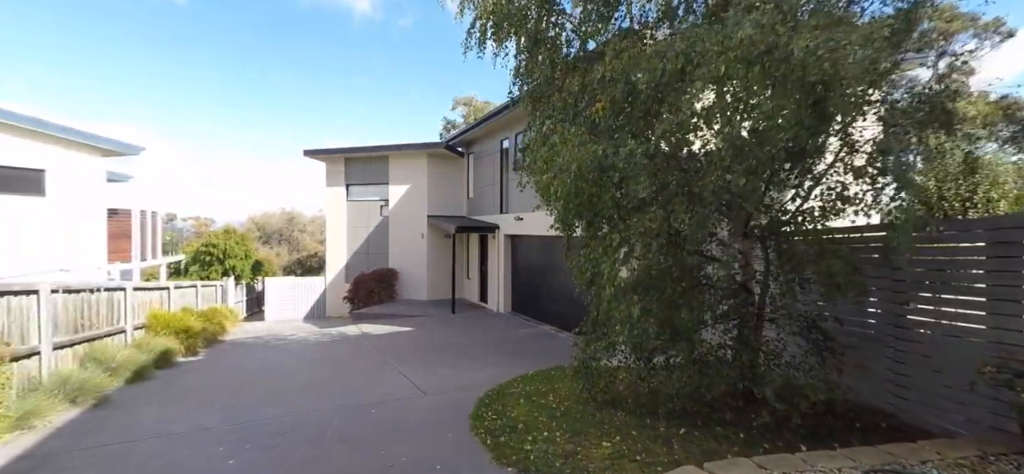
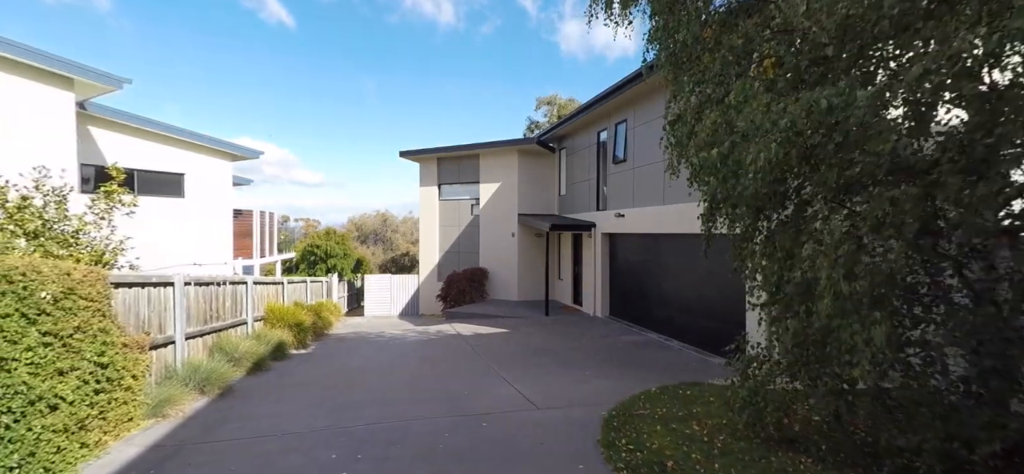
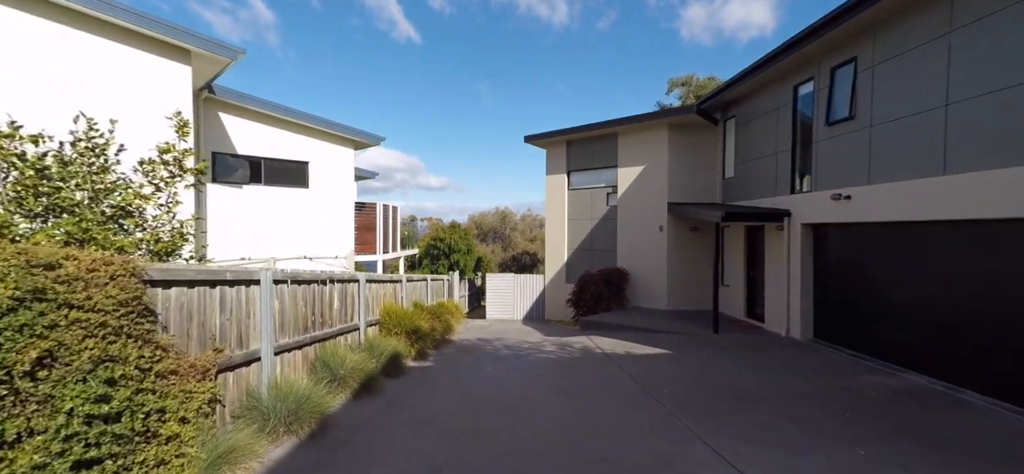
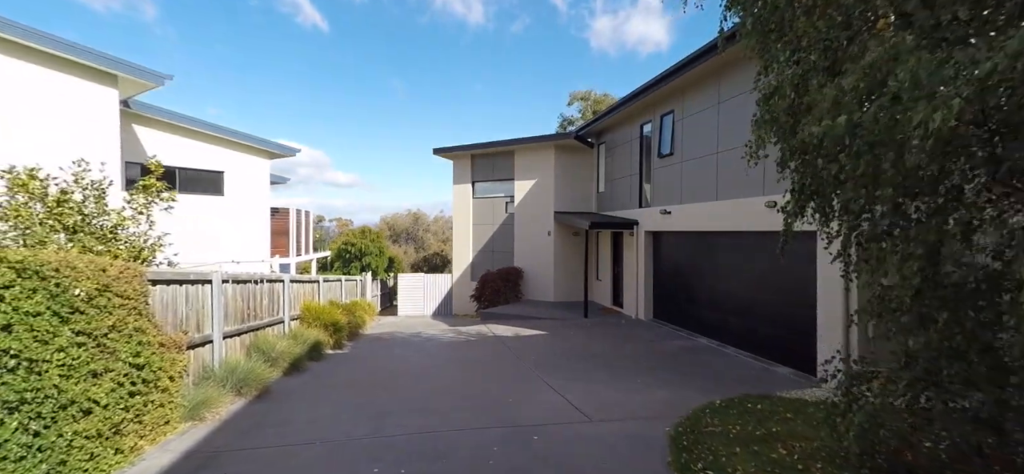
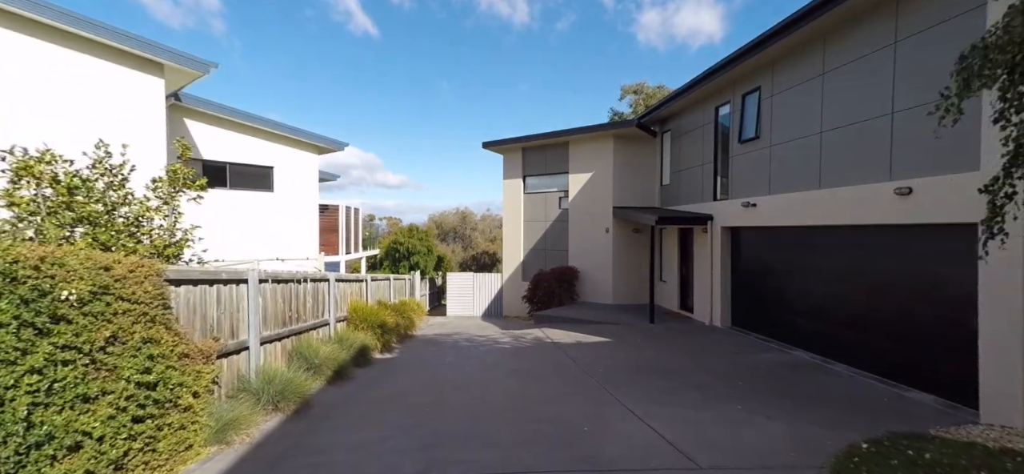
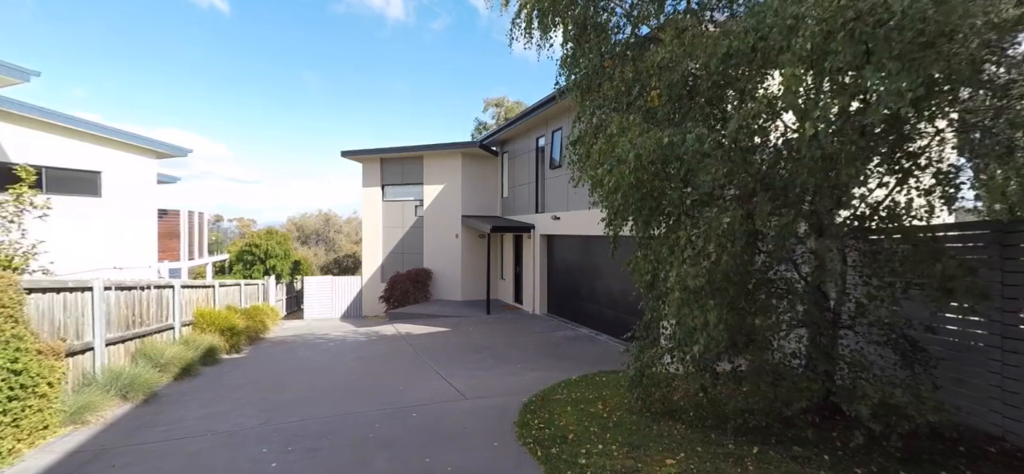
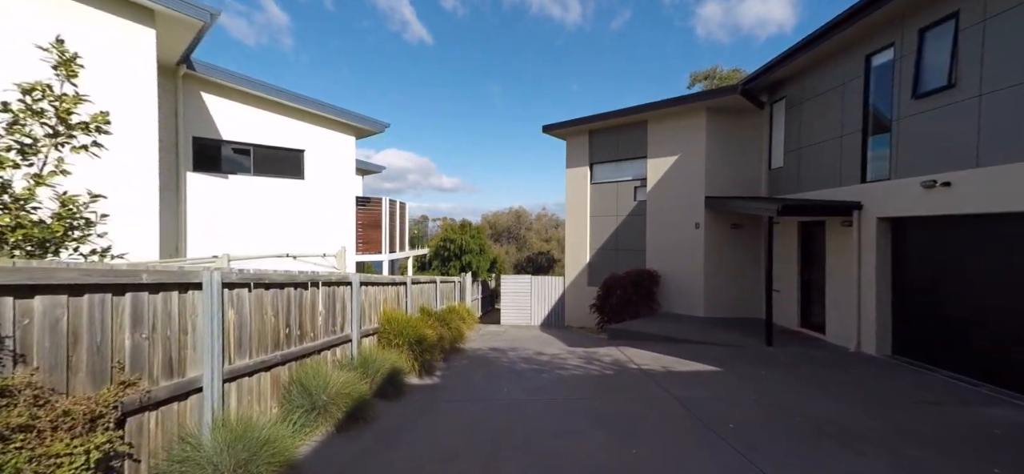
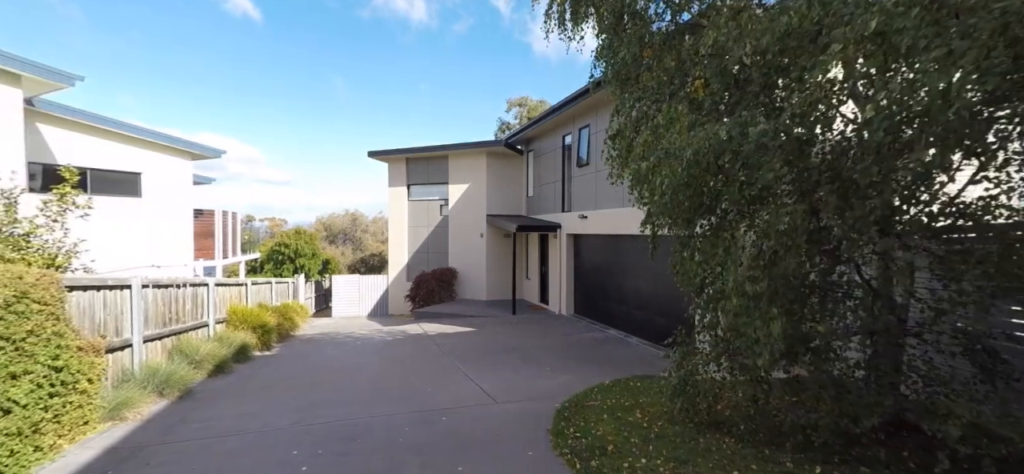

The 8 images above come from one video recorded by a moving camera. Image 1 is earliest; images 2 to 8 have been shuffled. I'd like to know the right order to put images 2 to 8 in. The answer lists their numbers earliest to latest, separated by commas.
6, 8, 2, 4, 5, 3, 7
